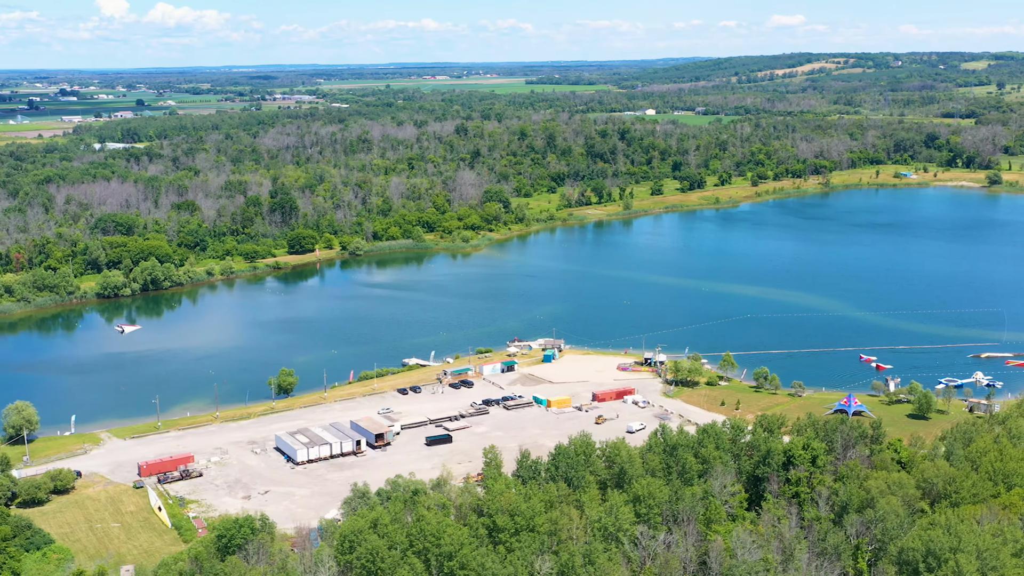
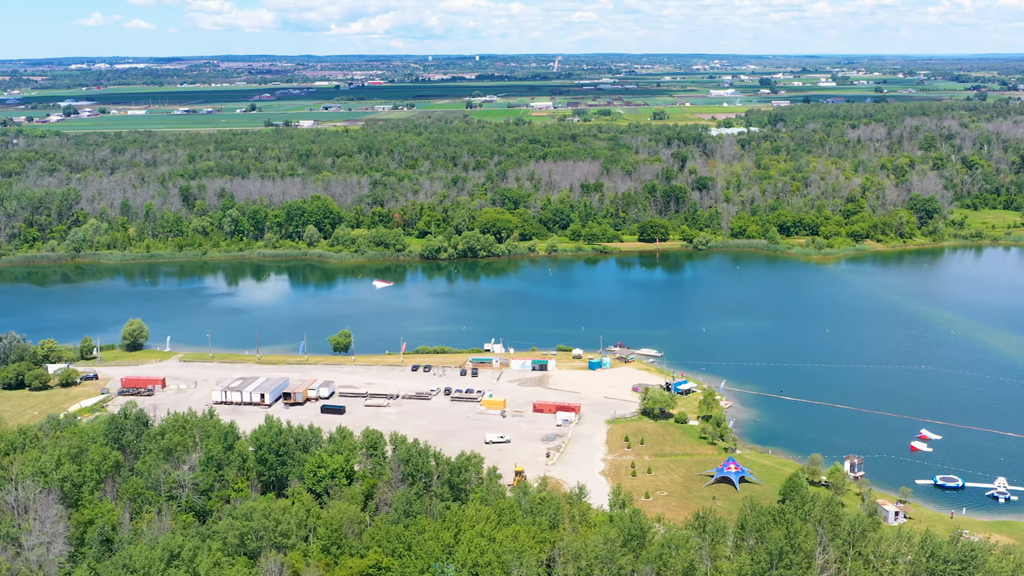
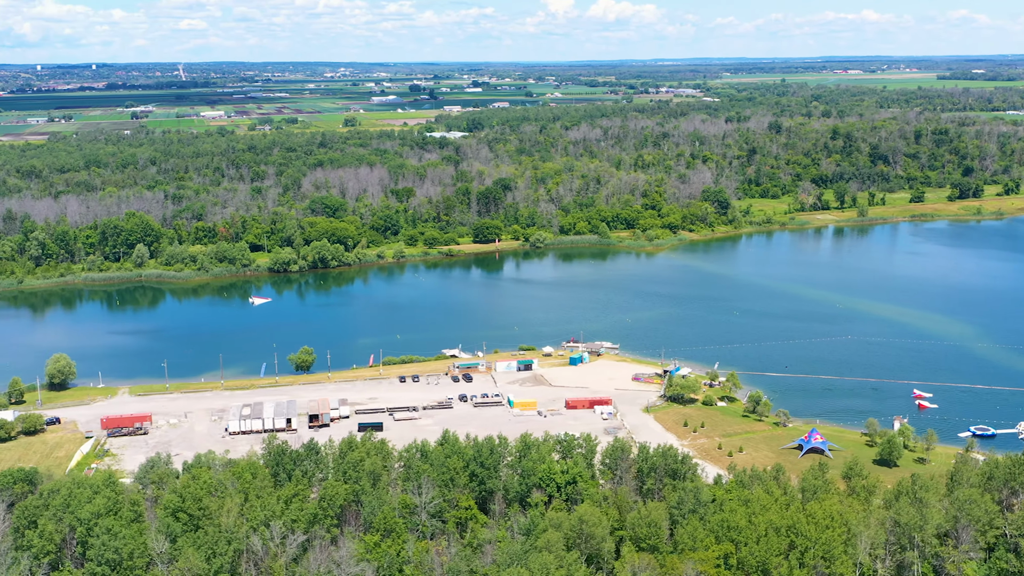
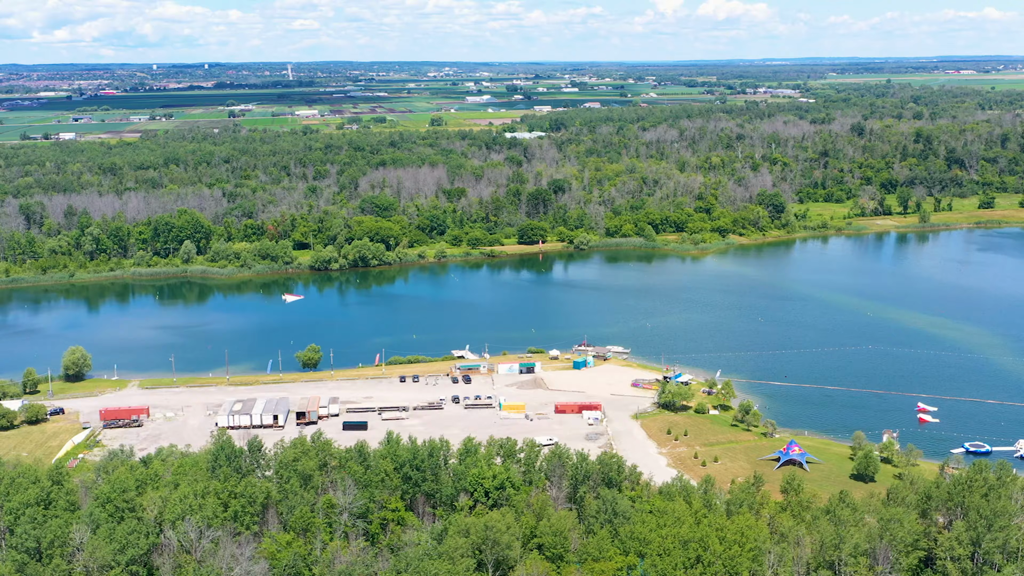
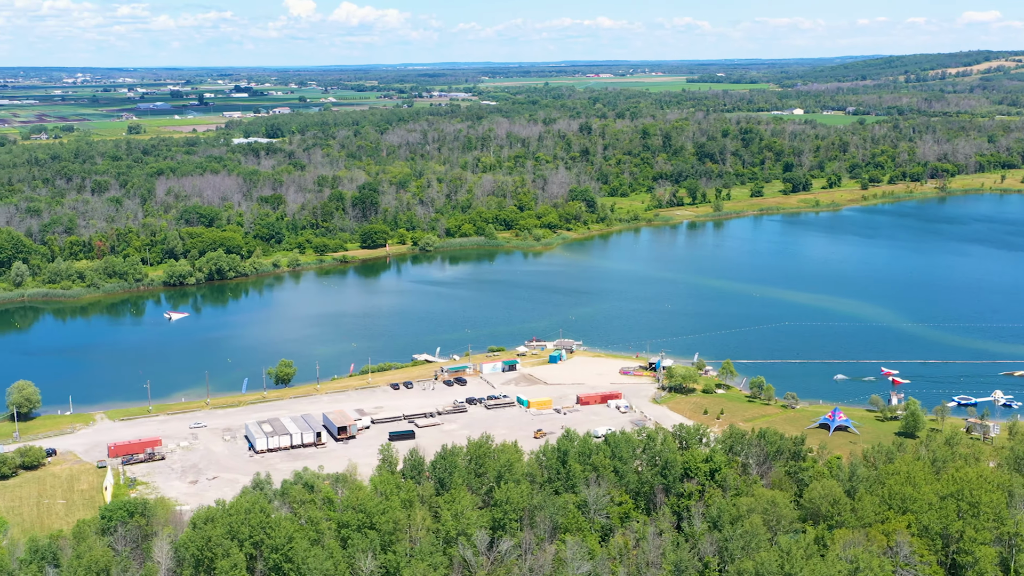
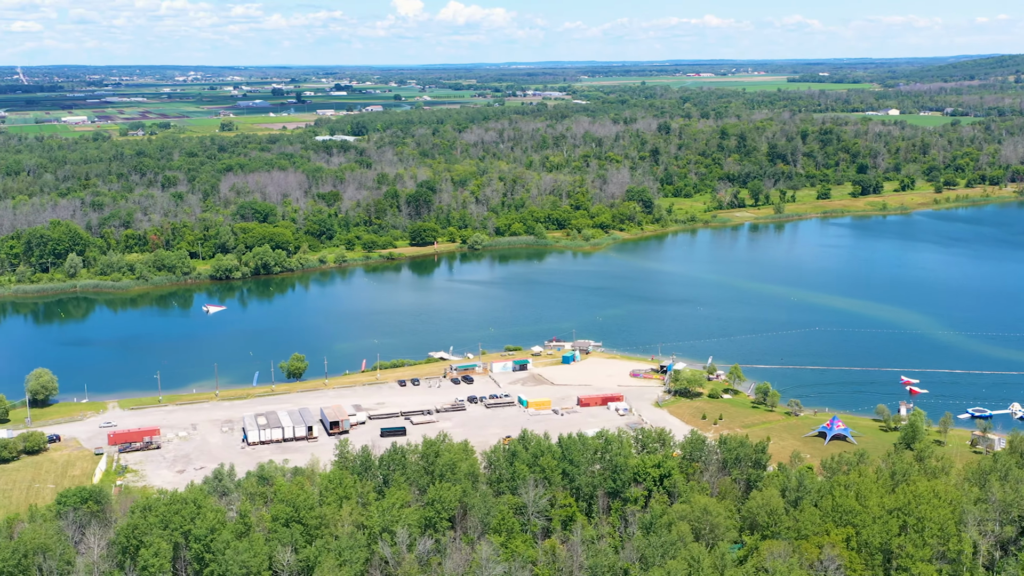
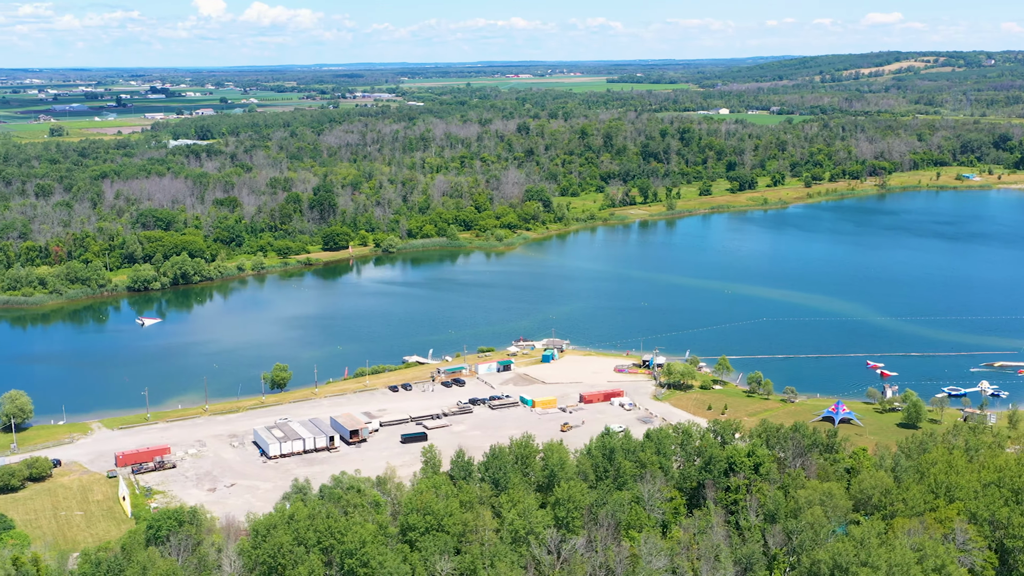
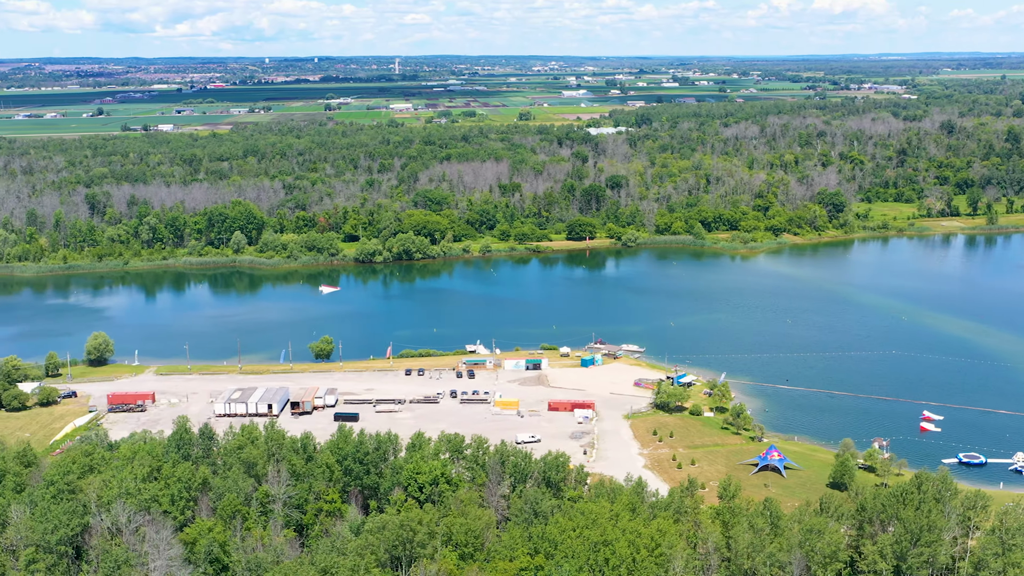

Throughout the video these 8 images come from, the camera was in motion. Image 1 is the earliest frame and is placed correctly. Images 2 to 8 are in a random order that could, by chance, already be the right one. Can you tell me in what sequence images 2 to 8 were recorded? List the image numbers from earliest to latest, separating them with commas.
7, 5, 6, 3, 4, 8, 2
